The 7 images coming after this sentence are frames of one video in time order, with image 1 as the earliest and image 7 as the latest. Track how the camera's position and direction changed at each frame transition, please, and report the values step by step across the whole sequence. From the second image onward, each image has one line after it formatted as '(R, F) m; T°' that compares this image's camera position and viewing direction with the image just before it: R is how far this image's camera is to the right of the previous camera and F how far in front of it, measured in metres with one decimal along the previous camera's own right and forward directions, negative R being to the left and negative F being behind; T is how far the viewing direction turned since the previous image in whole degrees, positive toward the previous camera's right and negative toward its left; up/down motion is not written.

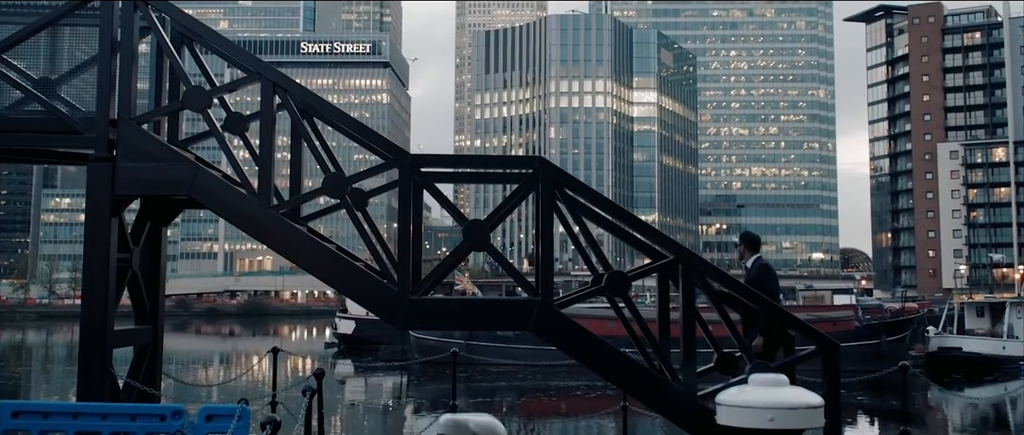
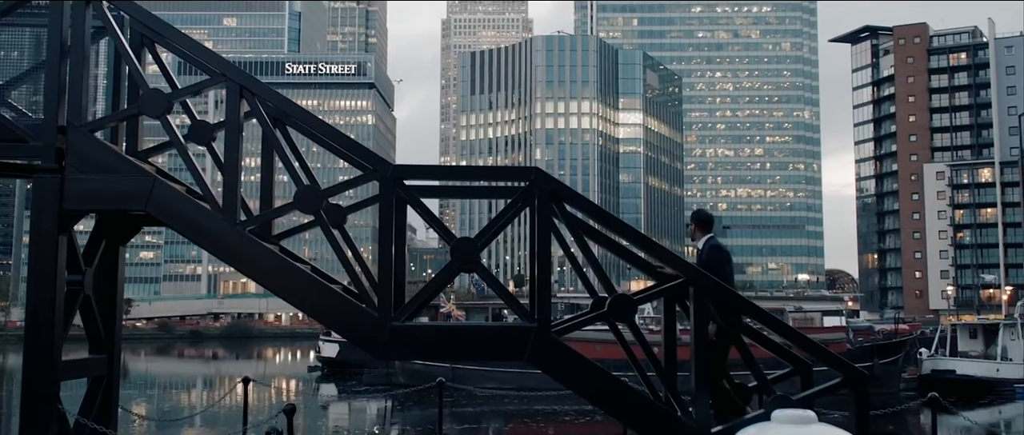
(-0.1, +0.8) m; +1°
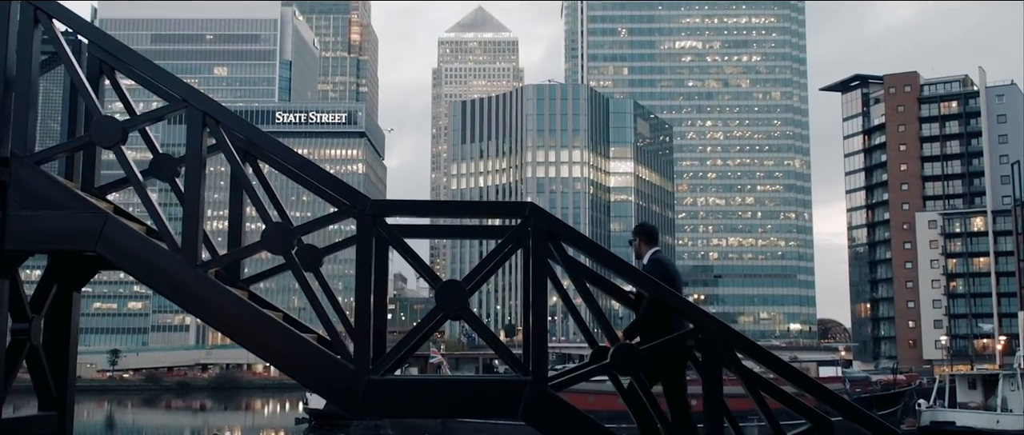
(0.0, +0.7) m; +1°
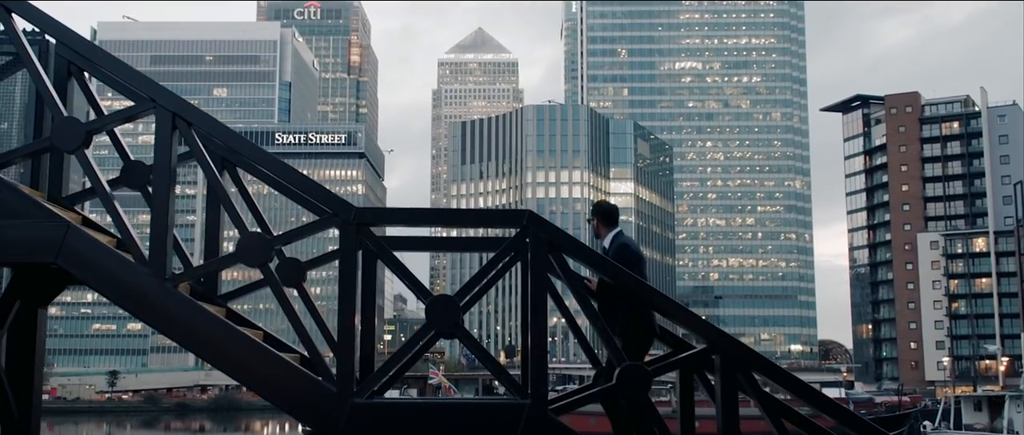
(0.0, +0.5) m; 0°
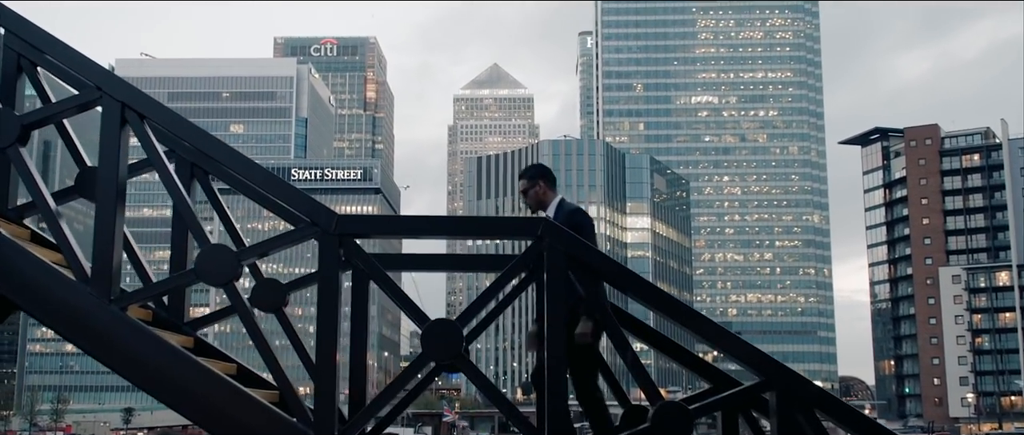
(0.0, +0.9) m; -1°
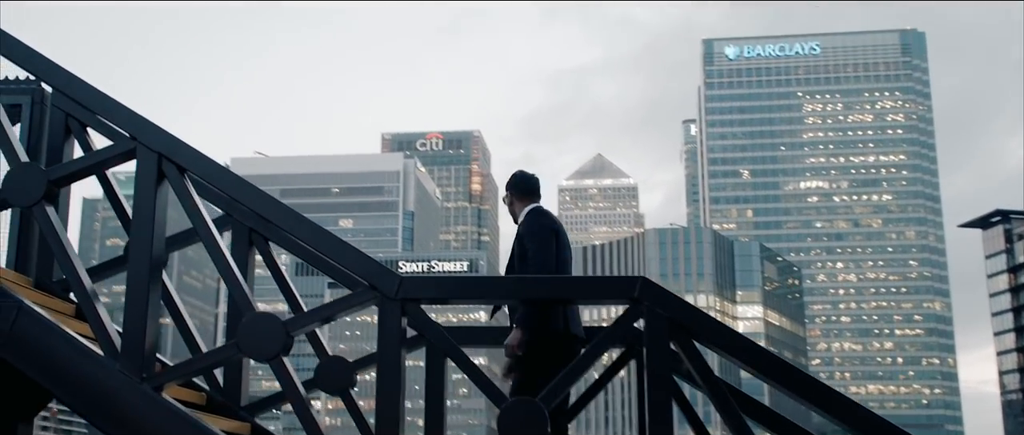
(+0.1, +0.7) m; -6°
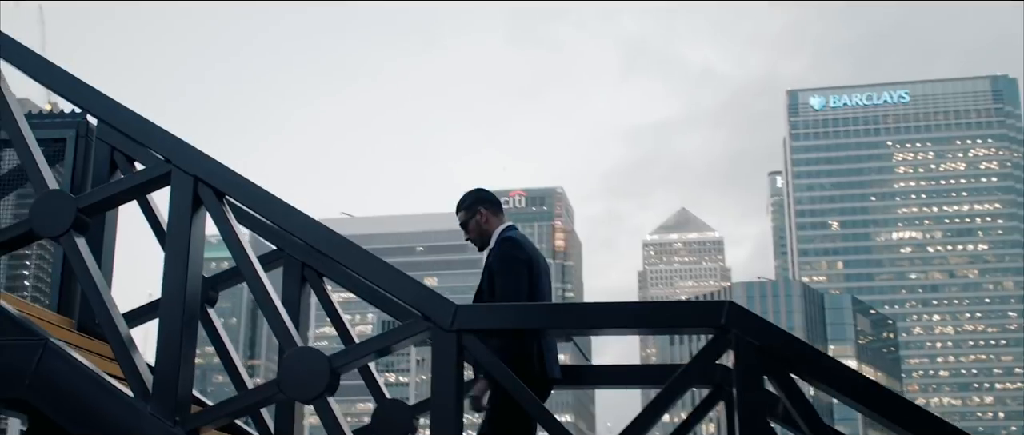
(+0.1, +0.4) m; -5°
